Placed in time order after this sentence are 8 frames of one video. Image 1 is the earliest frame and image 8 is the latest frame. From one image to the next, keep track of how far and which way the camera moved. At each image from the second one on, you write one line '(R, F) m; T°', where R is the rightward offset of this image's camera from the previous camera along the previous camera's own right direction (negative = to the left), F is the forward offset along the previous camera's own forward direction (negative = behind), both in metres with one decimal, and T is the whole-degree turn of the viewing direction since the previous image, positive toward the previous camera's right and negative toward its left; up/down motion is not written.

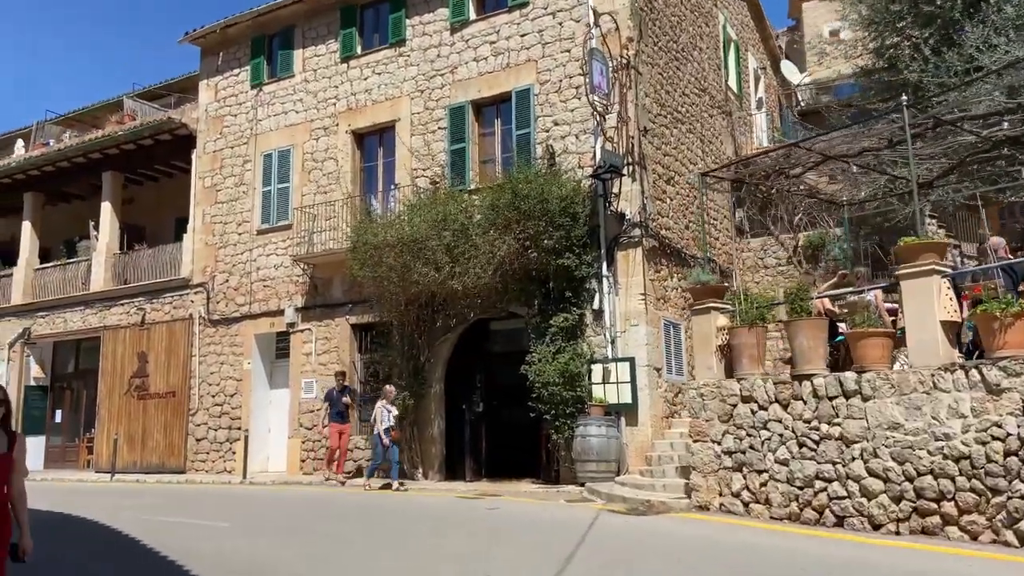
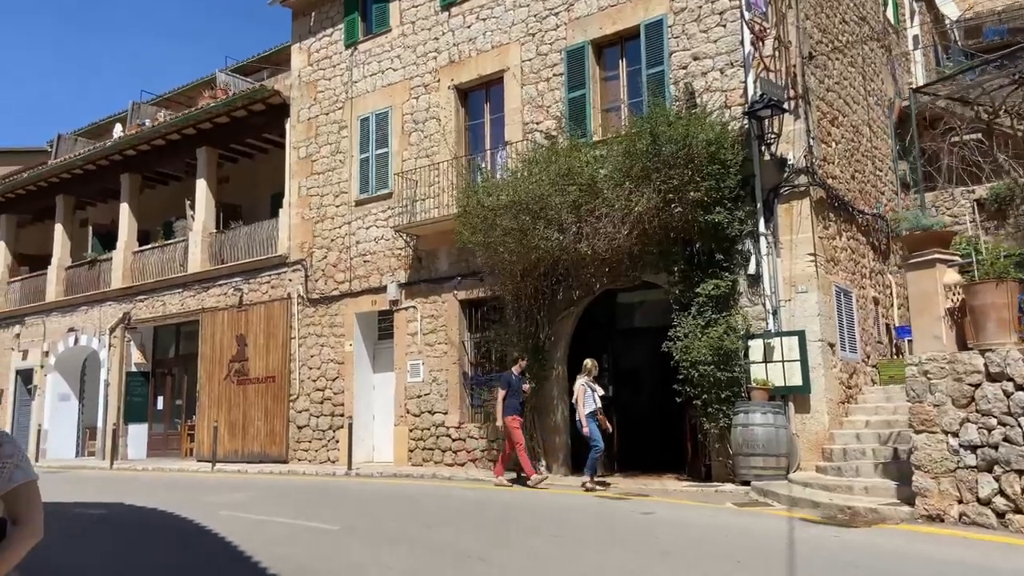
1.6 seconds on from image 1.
(-0.8, +1.8) m; -7°
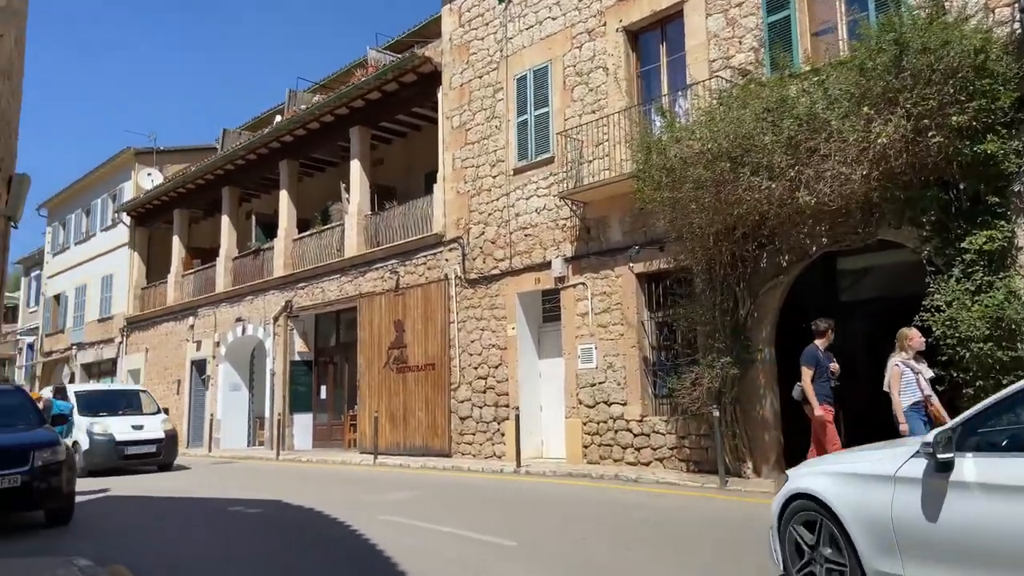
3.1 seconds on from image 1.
(-0.6, +1.8) m; -11°
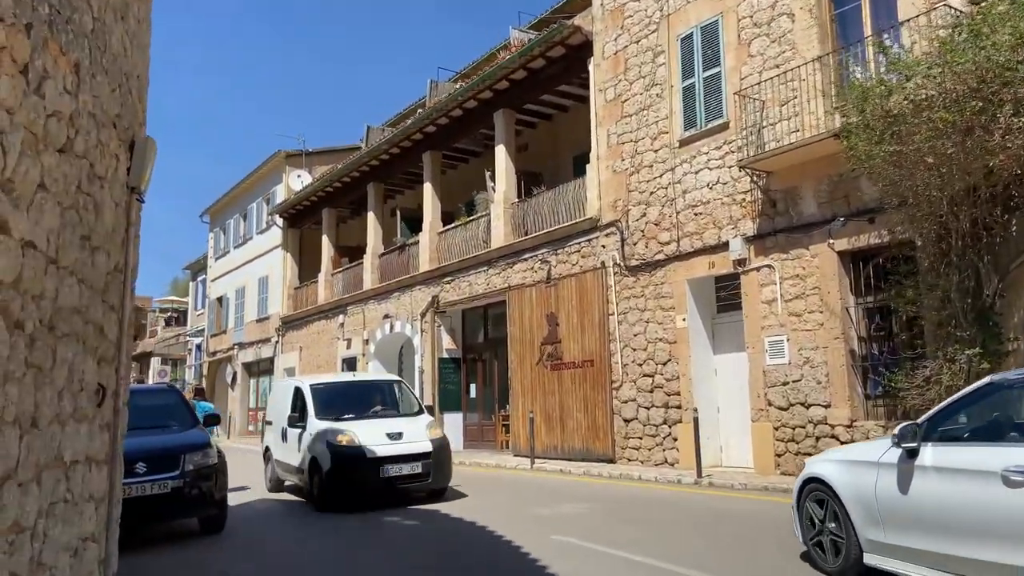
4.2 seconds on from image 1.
(-0.5, +1.3) m; -10°
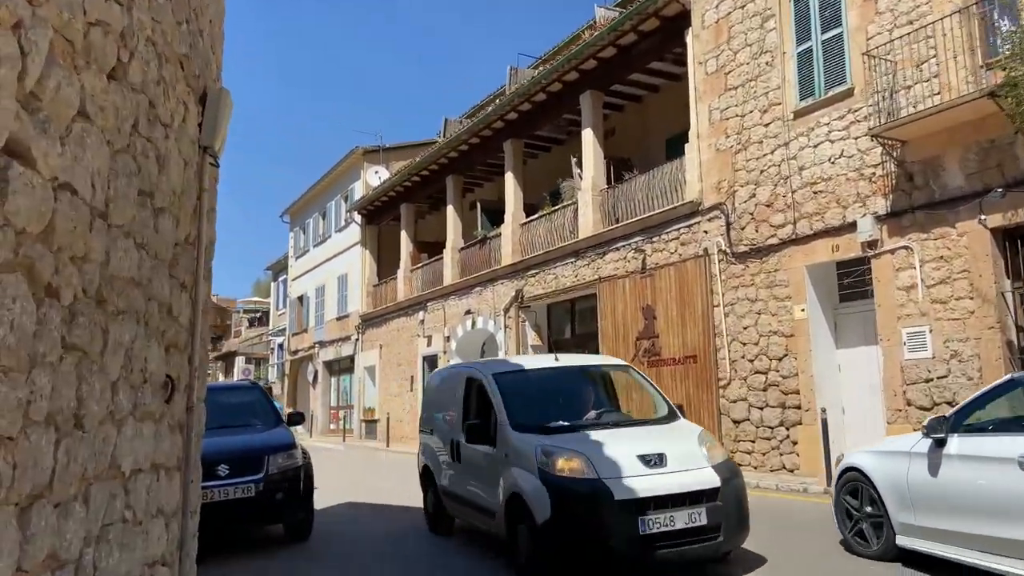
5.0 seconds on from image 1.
(-0.4, +0.9) m; -5°
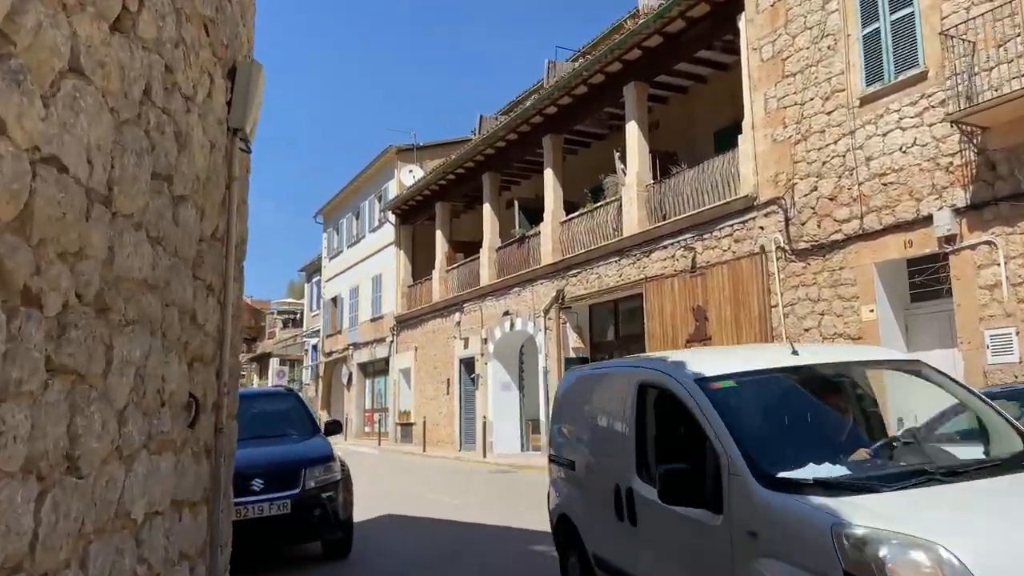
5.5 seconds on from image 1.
(-0.2, +0.6) m; -2°
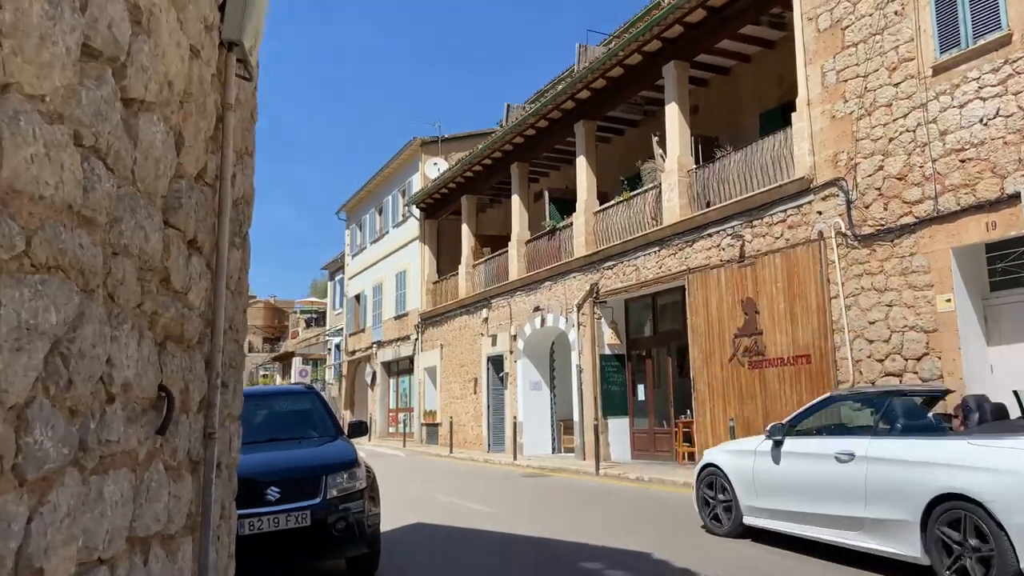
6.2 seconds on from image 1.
(-0.2, +0.8) m; -2°
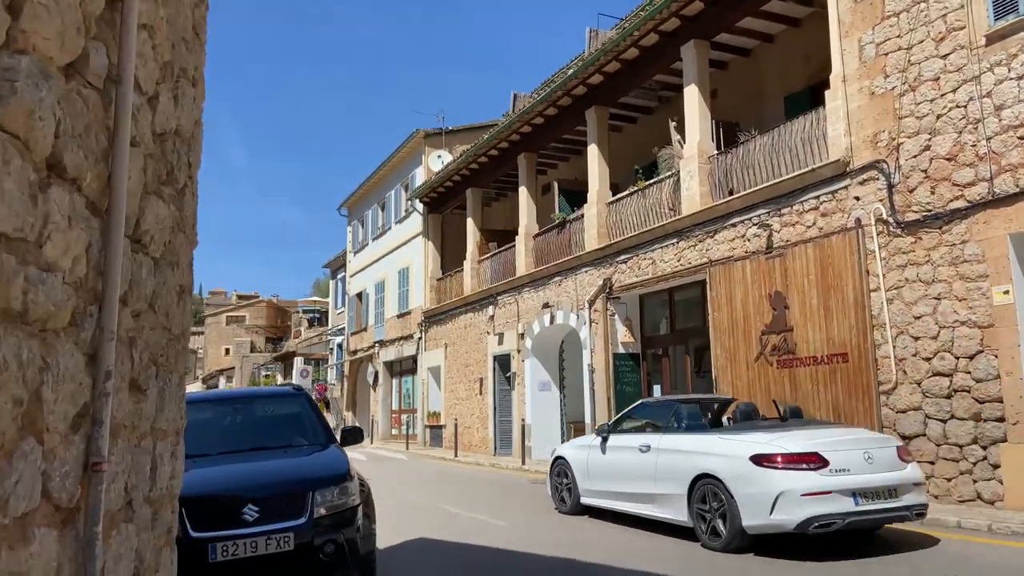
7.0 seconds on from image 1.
(-0.1, +0.9) m; 0°
